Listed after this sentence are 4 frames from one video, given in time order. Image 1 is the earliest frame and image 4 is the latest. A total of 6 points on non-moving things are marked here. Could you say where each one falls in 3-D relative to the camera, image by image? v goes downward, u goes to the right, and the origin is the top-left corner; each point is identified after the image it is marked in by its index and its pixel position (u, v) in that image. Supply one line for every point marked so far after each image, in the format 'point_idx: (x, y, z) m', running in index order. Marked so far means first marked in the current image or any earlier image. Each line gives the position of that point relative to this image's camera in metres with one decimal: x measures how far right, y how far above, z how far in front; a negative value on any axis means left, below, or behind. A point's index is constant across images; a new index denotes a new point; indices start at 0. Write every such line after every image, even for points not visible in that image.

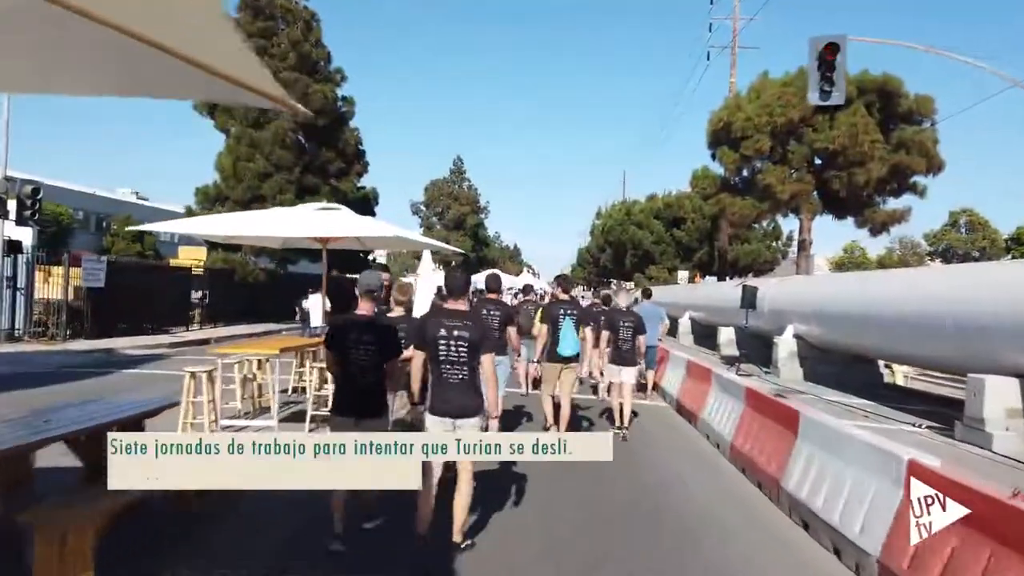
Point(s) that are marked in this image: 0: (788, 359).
0: (+5.3, -1.4, +17.3) m
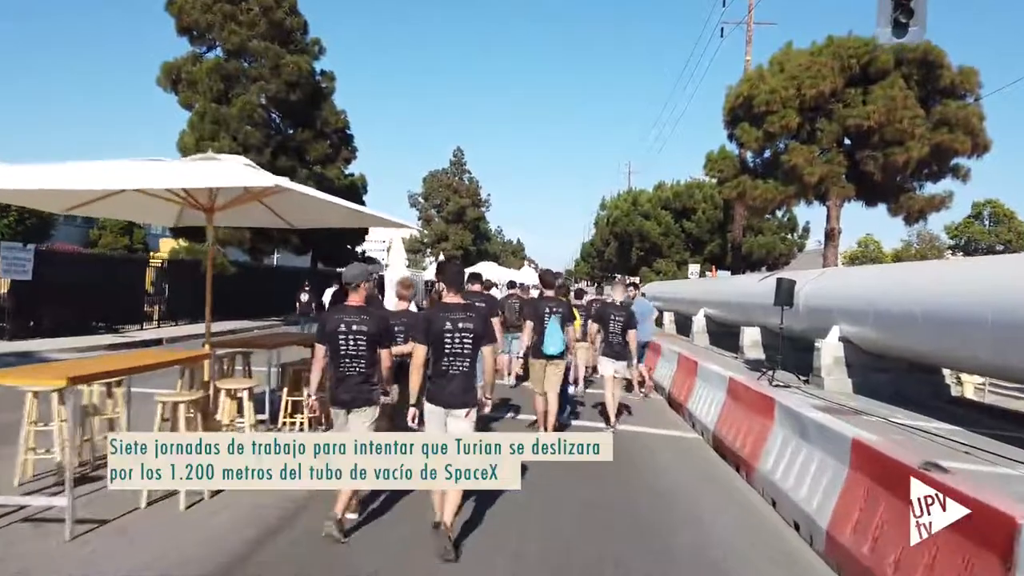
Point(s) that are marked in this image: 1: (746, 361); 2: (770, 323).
0: (+5.2, -1.3, +14.4) m
1: (+5.3, -1.6, +20.0) m
2: (+5.4, -0.7, +18.8) m
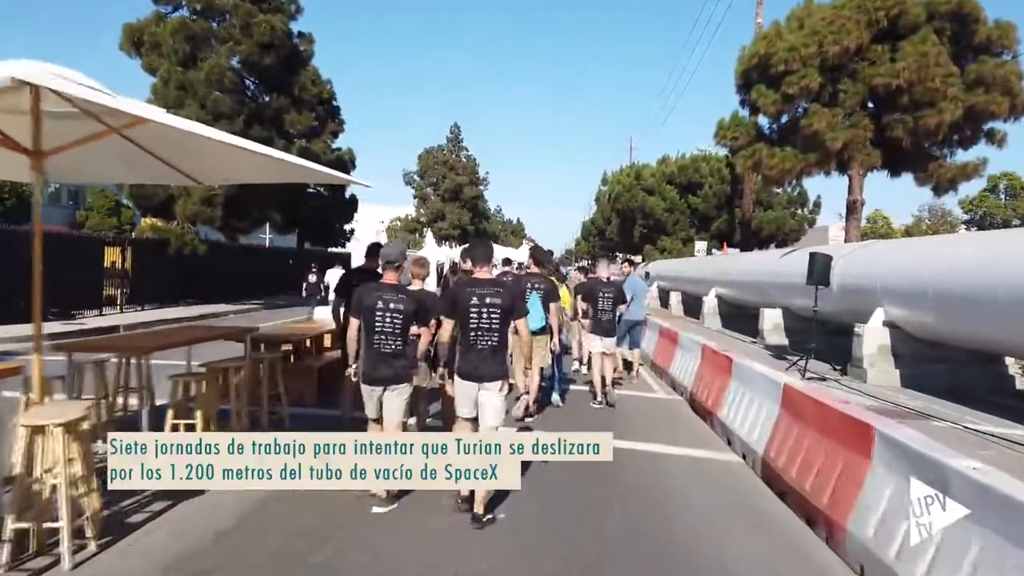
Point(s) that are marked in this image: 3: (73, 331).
0: (+5.0, -0.9, +12.4) m
1: (+5.1, -1.2, +18.0) m
2: (+5.2, -0.3, +16.8) m
3: (-9.0, -0.9, +18.4) m
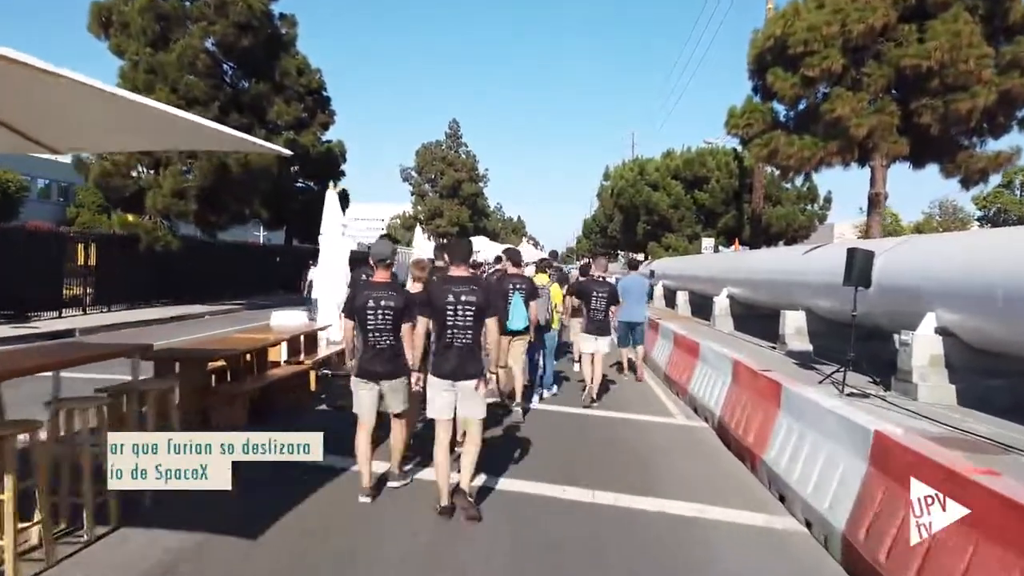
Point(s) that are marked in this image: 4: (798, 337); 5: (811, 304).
0: (+4.9, -1.0, +10.7) m
1: (+5.0, -1.2, +16.3) m
2: (+5.1, -0.3, +15.1) m
3: (-9.1, -0.9, +16.7) m
4: (+5.2, -0.9, +16.5) m
5: (+5.1, -0.3, +15.2) m
